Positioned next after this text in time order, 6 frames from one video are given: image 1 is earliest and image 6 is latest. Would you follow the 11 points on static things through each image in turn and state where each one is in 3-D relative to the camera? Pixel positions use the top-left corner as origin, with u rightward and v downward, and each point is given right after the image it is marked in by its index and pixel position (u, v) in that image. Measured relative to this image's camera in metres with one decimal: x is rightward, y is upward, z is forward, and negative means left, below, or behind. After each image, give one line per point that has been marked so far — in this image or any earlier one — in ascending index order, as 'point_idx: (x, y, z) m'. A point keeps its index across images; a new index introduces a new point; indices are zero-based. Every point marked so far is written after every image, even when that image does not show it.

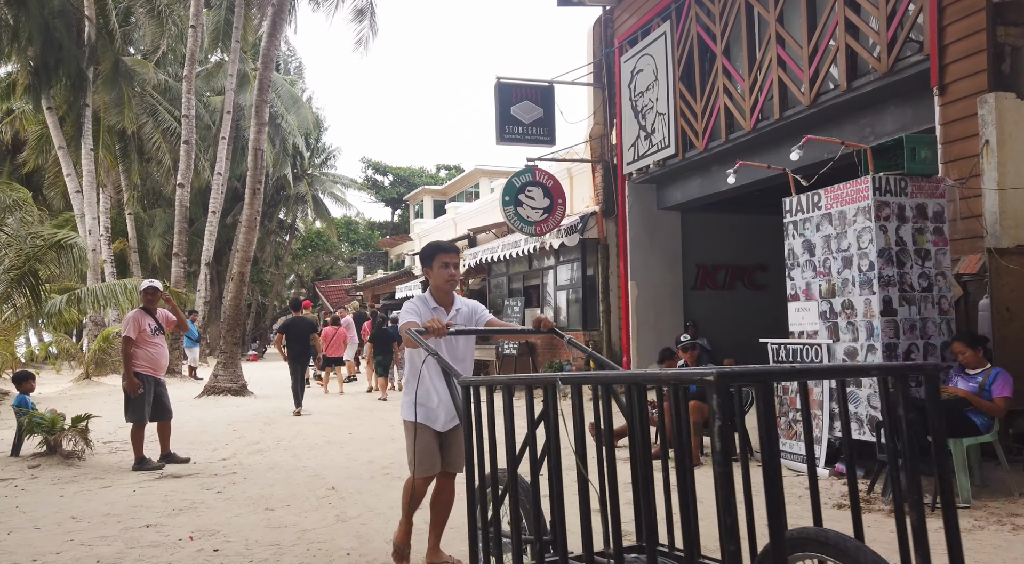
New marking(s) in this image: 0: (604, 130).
0: (+1.7, +2.8, +13.8) m
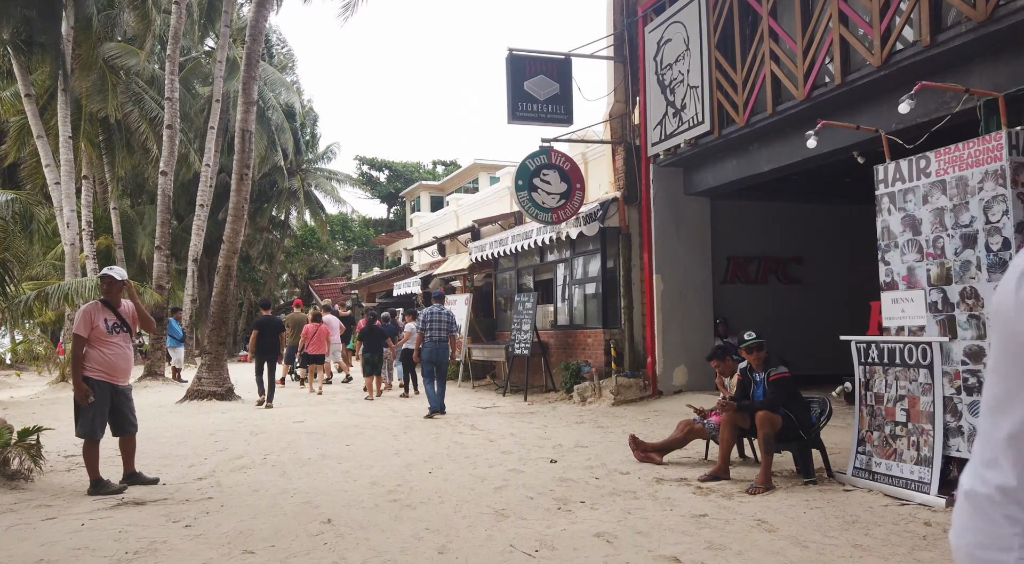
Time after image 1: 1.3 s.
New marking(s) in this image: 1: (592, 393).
0: (+1.9, +2.9, +12.6) m
1: (+1.3, -1.8, +12.0) m
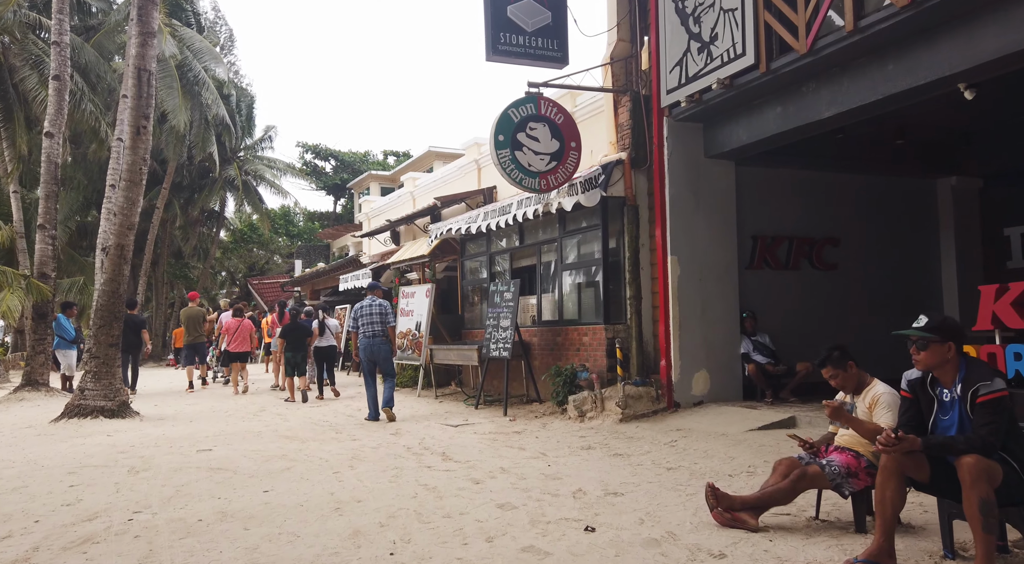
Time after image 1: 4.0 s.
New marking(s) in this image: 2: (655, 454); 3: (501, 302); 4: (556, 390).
0: (+1.6, +3.1, +10.1) m
1: (+1.0, -1.6, +9.5) m
2: (+1.4, -1.7, +7.2) m
3: (-0.2, -0.3, +11.1) m
4: (+0.6, -1.5, +10.2) m
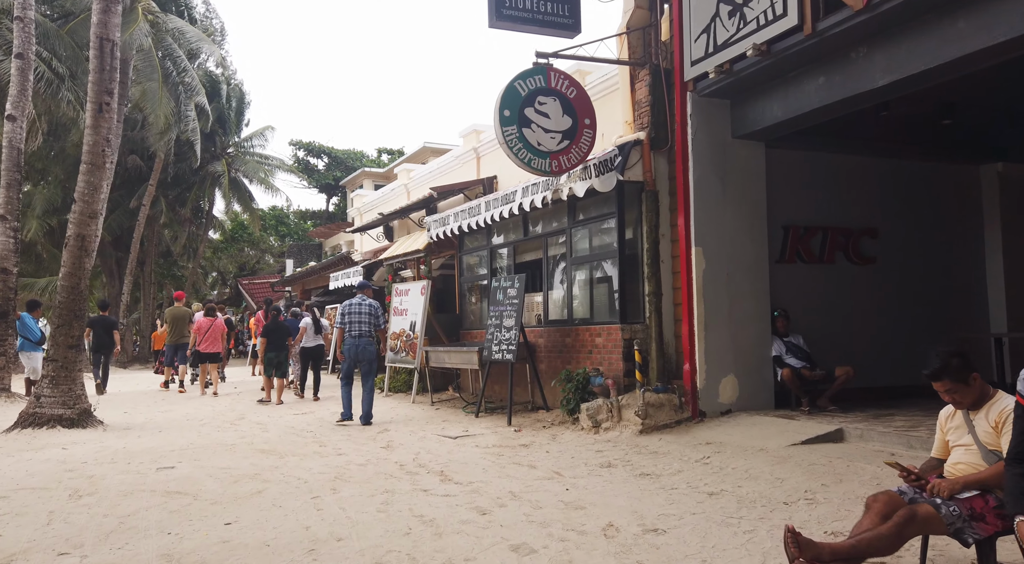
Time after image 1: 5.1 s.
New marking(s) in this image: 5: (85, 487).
0: (+1.7, +3.2, +9.1) m
1: (+1.1, -1.5, +8.5) m
2: (+1.4, -1.6, +6.2) m
3: (-0.1, -0.3, +10.1) m
4: (+0.7, -1.4, +9.2) m
5: (-3.5, -1.7, +6.2) m
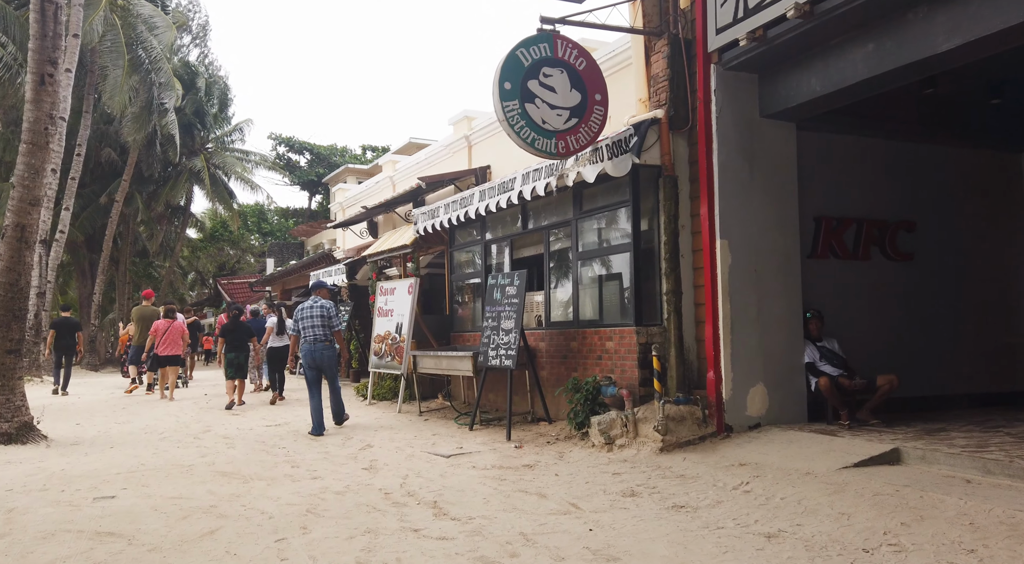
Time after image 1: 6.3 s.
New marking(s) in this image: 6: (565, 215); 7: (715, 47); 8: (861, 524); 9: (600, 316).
0: (+1.7, +3.2, +8.1) m
1: (+1.1, -1.5, +7.4) m
2: (+1.5, -1.6, +5.2) m
3: (-0.1, -0.2, +9.1) m
4: (+0.7, -1.4, +8.2) m
5: (-3.5, -1.6, +5.1) m
6: (+0.6, +0.8, +9.1) m
7: (+2.0, +2.3, +7.4) m
8: (+2.1, -1.5, +4.6) m
9: (+1.0, -0.4, +8.5) m
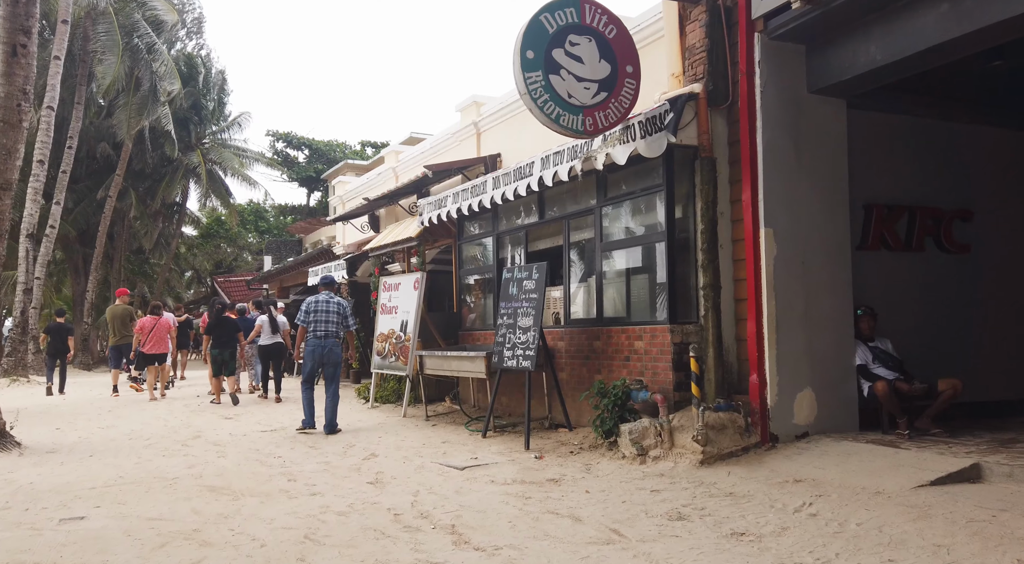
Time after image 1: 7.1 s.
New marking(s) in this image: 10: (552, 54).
0: (+1.9, +3.3, +7.3) m
1: (+1.3, -1.4, +6.7) m
2: (+1.7, -1.5, +4.4) m
3: (+0.1, -0.2, +8.3) m
4: (+0.8, -1.3, +7.4) m
5: (-3.3, -1.6, +4.3) m
6: (+0.8, +0.9, +8.4) m
7: (+2.2, +2.4, +6.6) m
8: (+2.3, -1.4, +3.9) m
9: (+1.2, -0.3, +7.7) m
10: (+0.3, +2.0, +6.6) m
